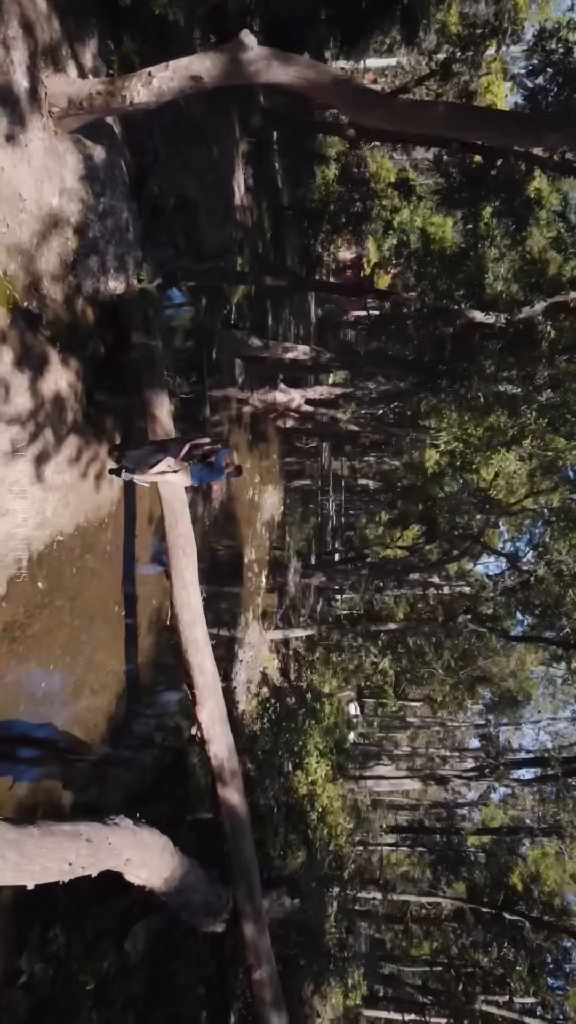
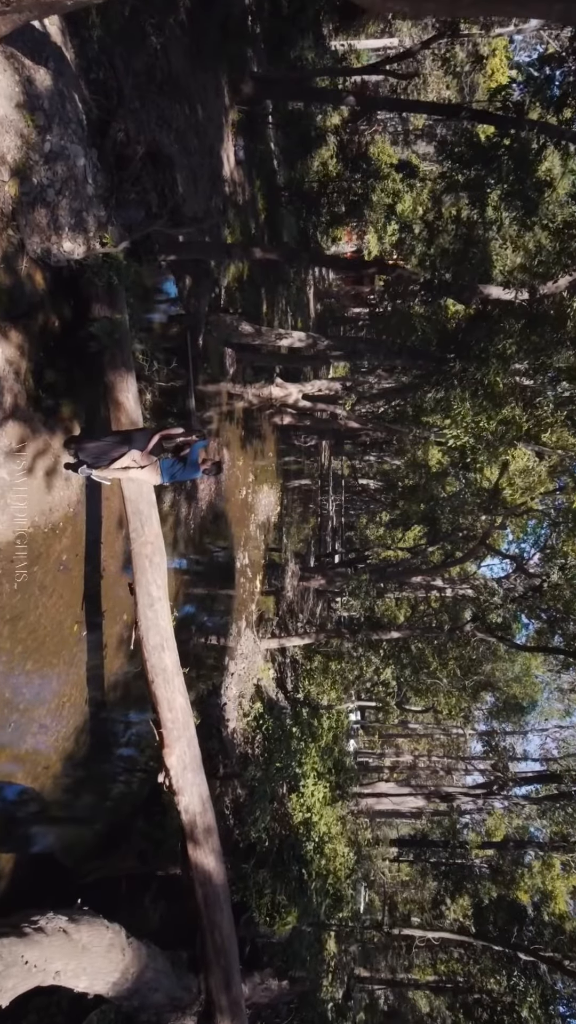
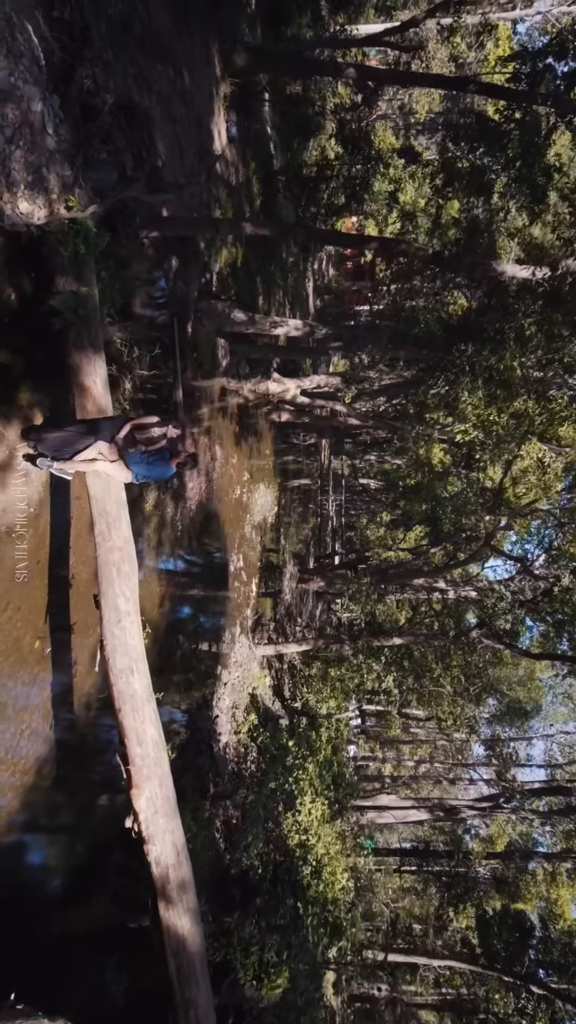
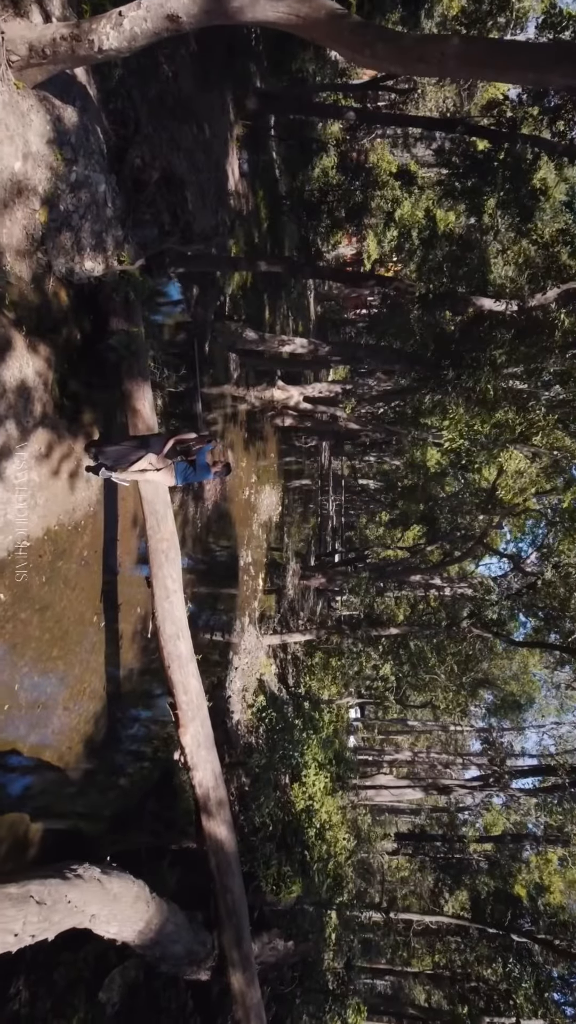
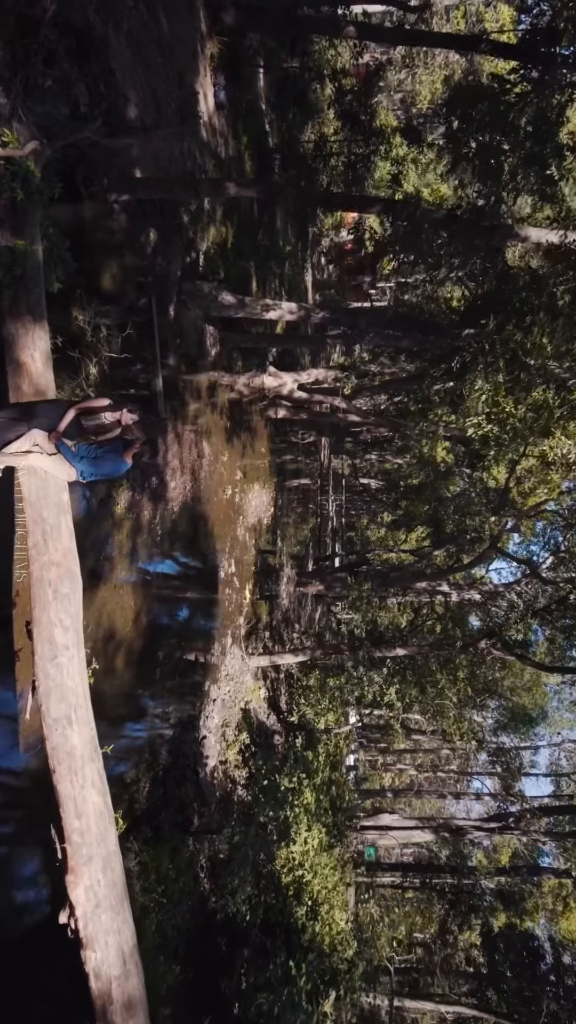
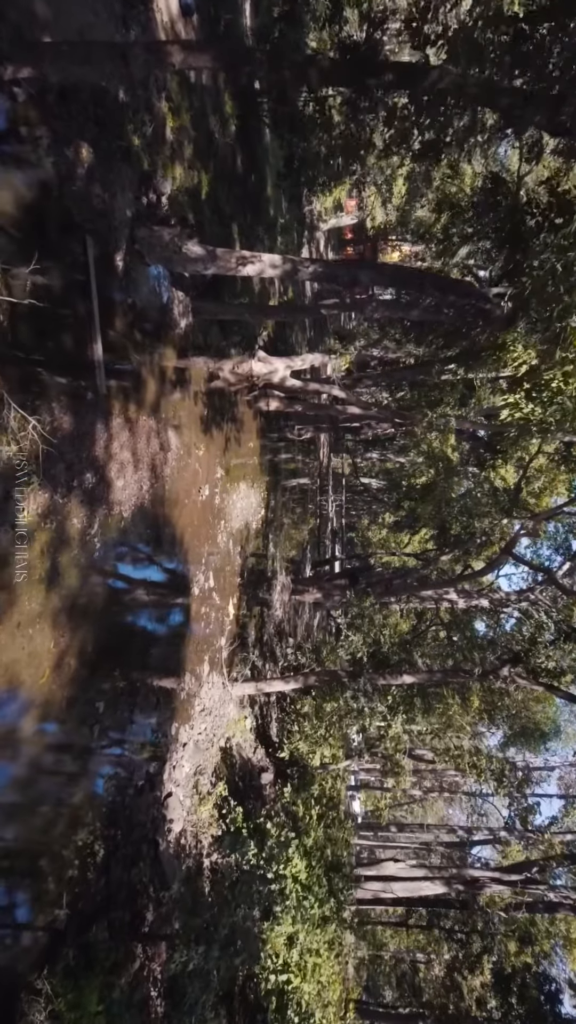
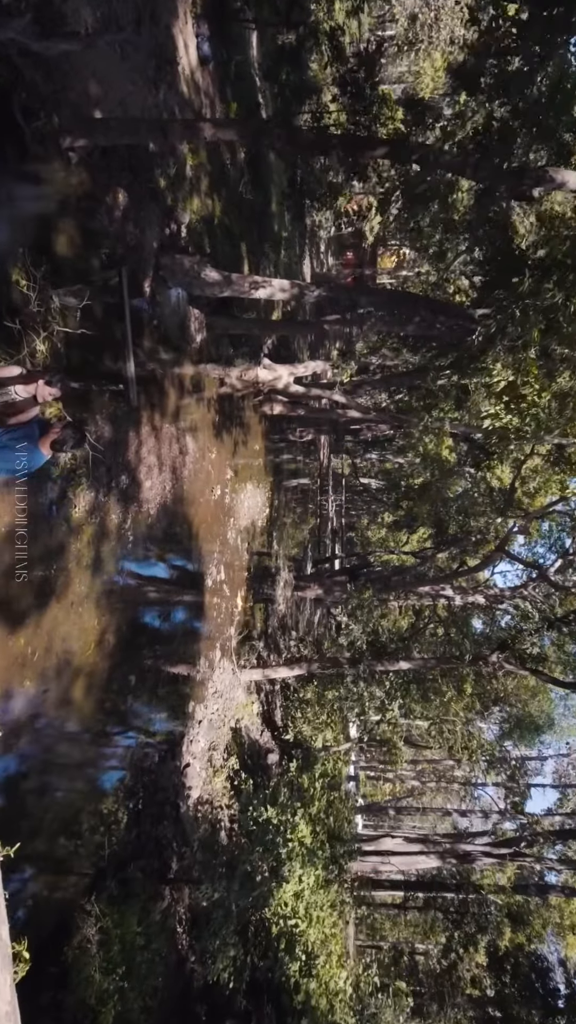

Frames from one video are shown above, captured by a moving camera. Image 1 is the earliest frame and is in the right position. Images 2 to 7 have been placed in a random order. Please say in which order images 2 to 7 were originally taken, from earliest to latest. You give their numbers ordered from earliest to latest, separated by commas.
4, 2, 3, 5, 7, 6
